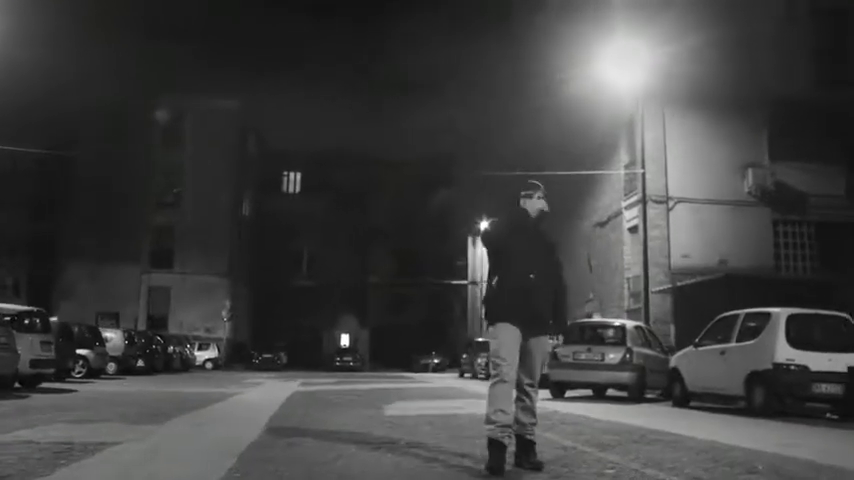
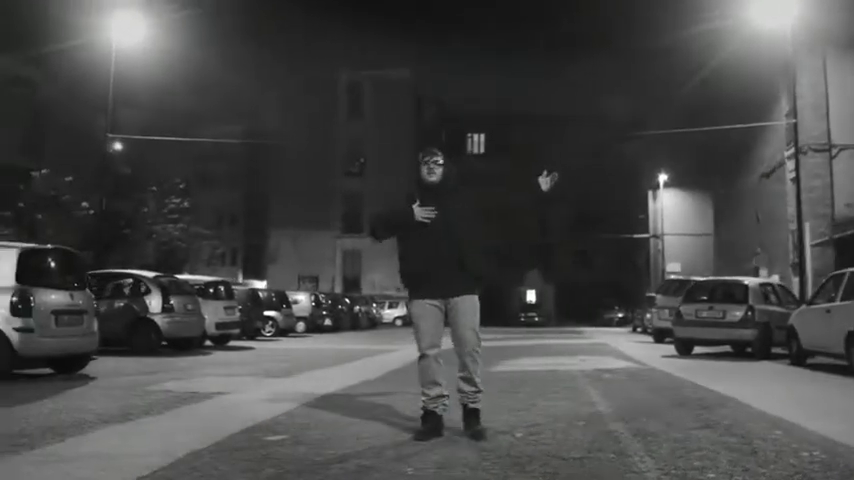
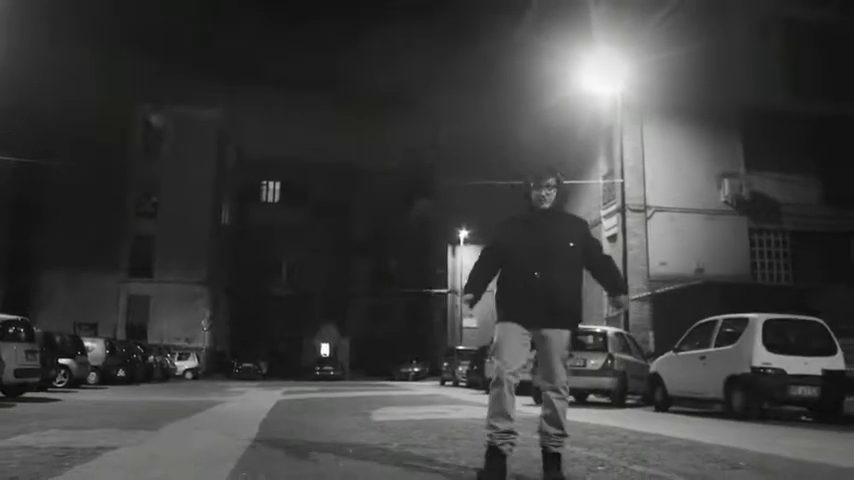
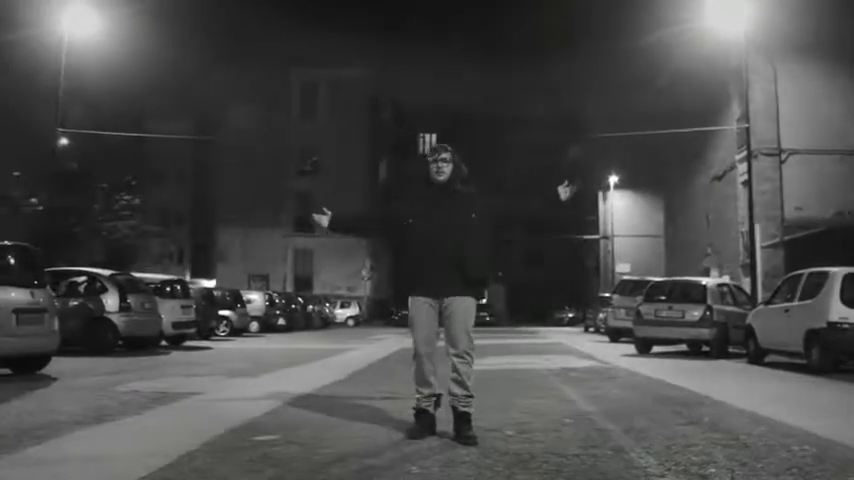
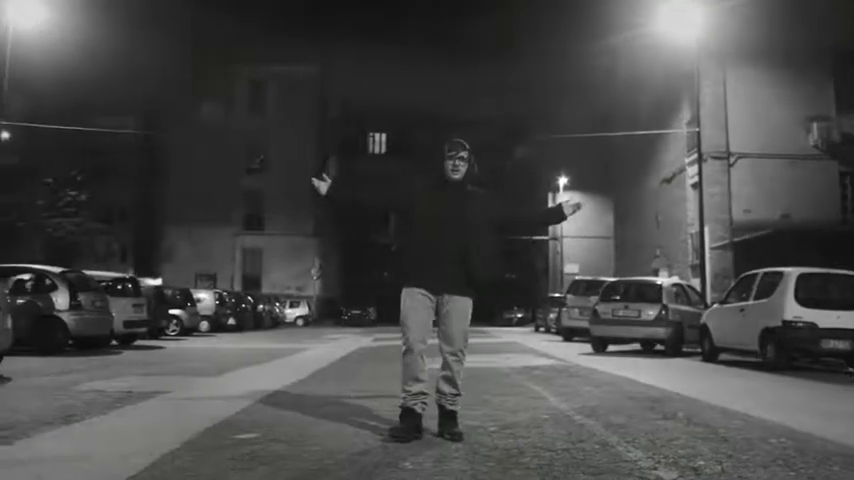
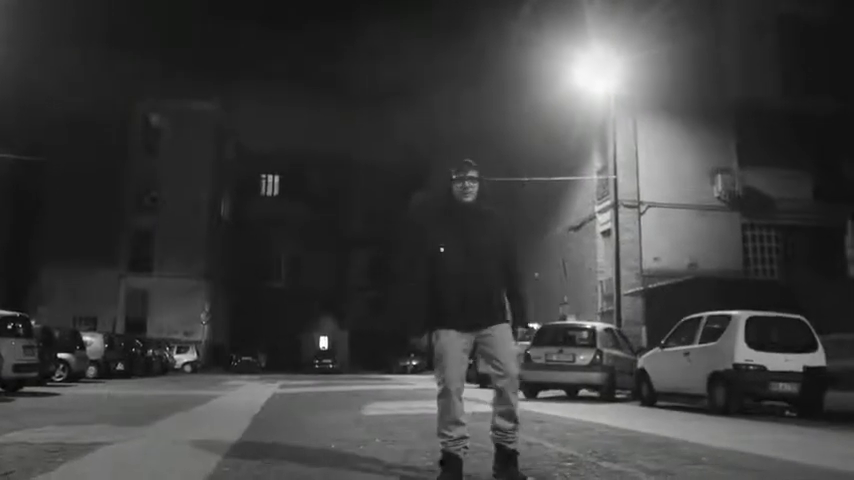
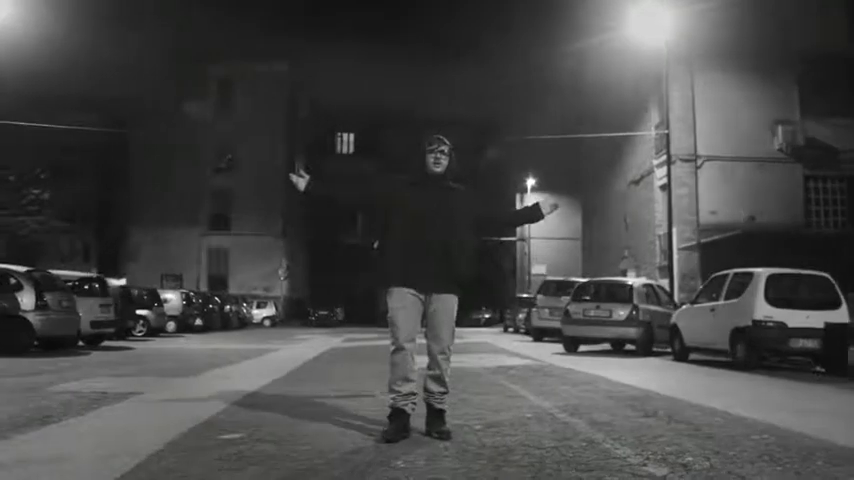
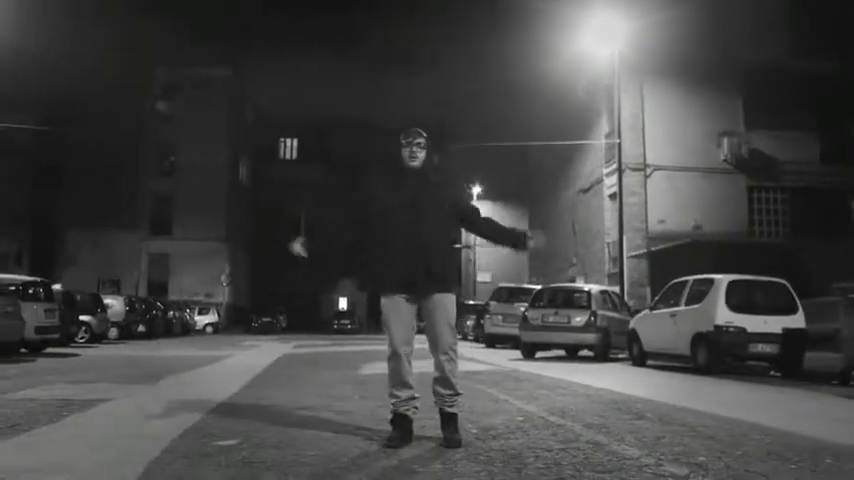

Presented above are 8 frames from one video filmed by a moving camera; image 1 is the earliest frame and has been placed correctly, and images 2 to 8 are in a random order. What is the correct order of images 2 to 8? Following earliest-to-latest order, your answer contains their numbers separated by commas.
3, 6, 8, 7, 5, 4, 2
